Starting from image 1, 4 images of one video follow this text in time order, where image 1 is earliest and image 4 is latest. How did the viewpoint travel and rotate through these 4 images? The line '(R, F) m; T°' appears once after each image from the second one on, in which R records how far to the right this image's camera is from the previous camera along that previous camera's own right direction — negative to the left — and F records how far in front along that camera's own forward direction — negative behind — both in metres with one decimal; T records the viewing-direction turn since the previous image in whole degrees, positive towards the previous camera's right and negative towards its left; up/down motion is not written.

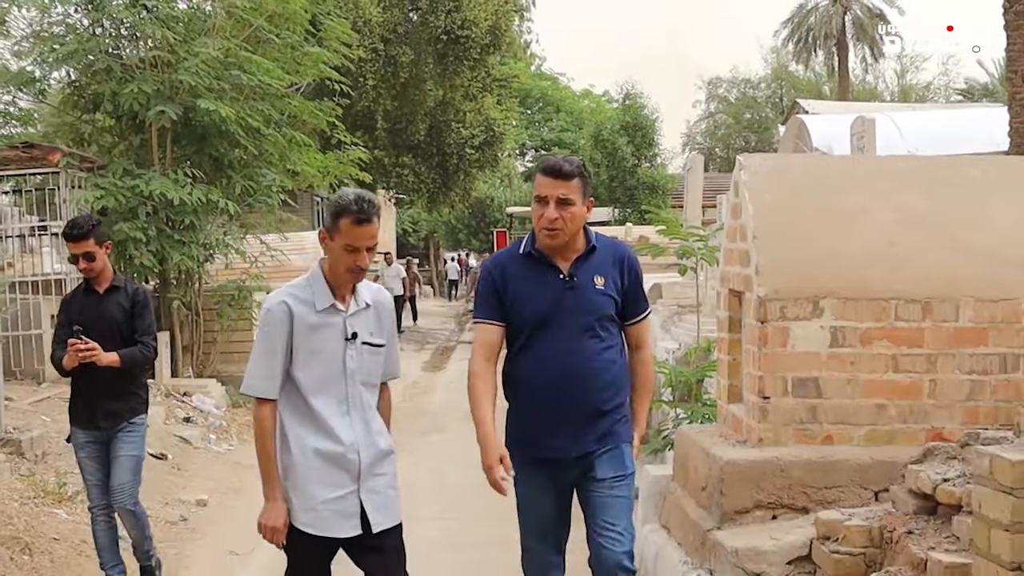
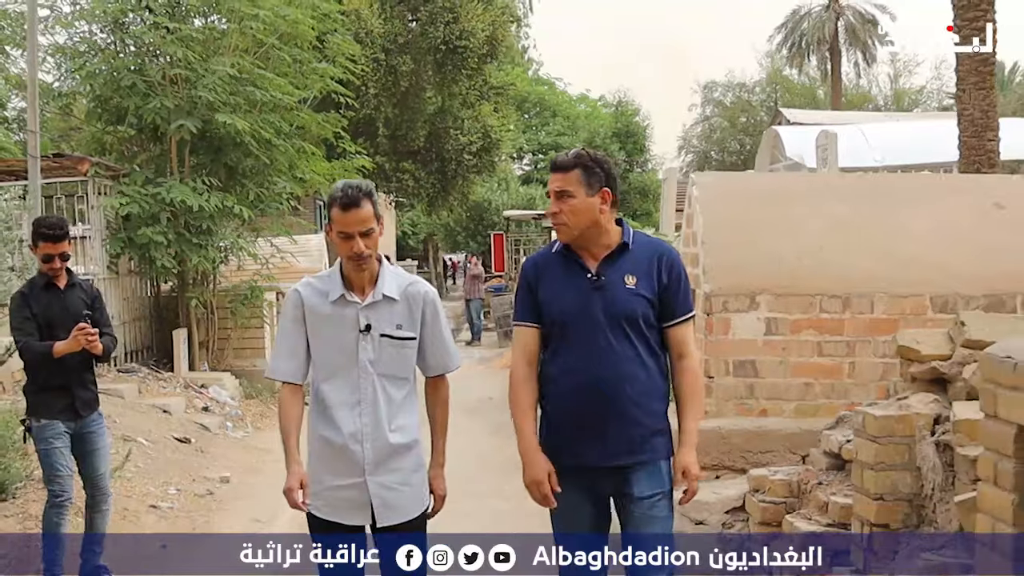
(+0.1, -0.8) m; 0°
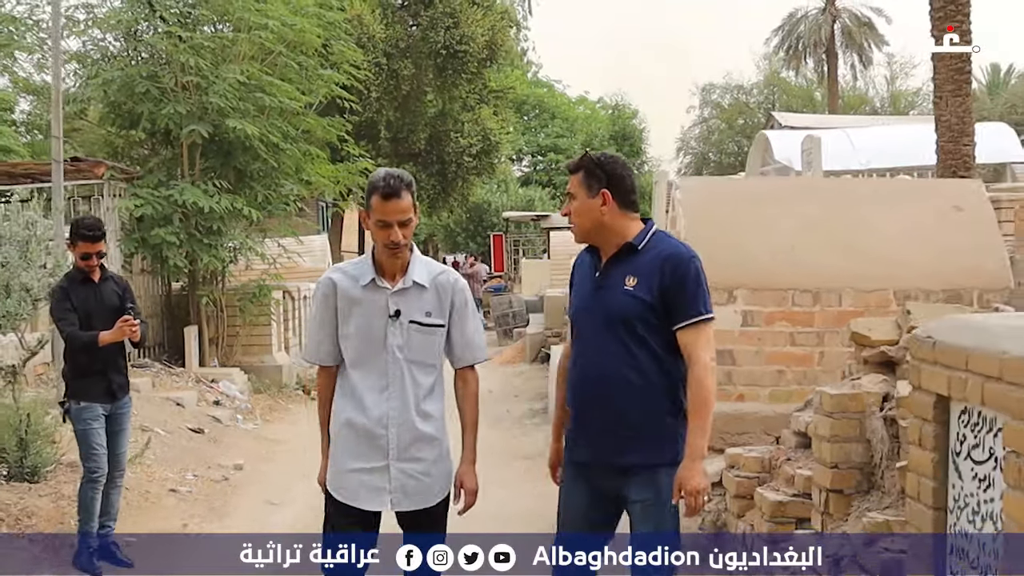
(0.0, -0.4) m; 0°
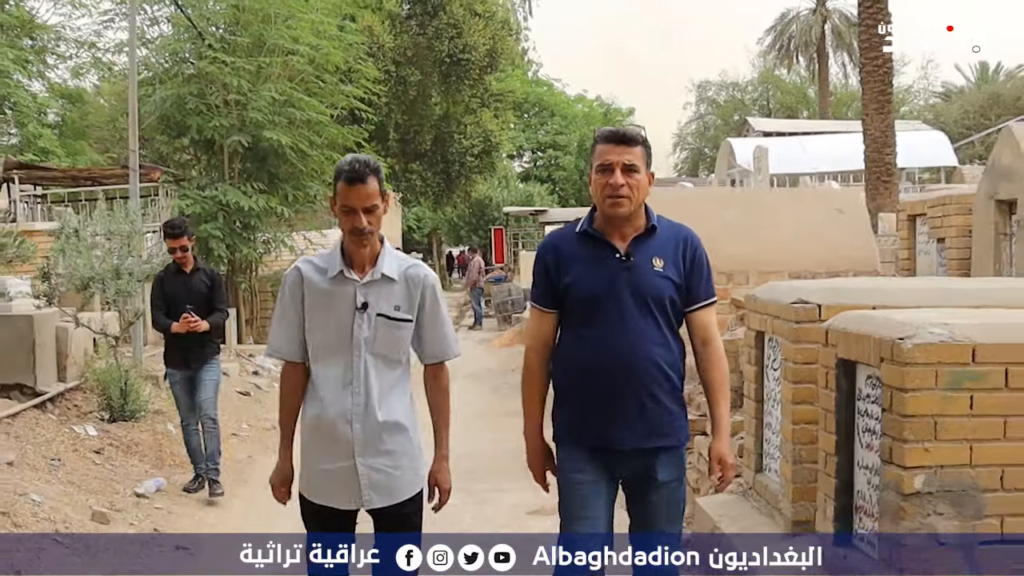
(+0.1, -1.8) m; 0°
